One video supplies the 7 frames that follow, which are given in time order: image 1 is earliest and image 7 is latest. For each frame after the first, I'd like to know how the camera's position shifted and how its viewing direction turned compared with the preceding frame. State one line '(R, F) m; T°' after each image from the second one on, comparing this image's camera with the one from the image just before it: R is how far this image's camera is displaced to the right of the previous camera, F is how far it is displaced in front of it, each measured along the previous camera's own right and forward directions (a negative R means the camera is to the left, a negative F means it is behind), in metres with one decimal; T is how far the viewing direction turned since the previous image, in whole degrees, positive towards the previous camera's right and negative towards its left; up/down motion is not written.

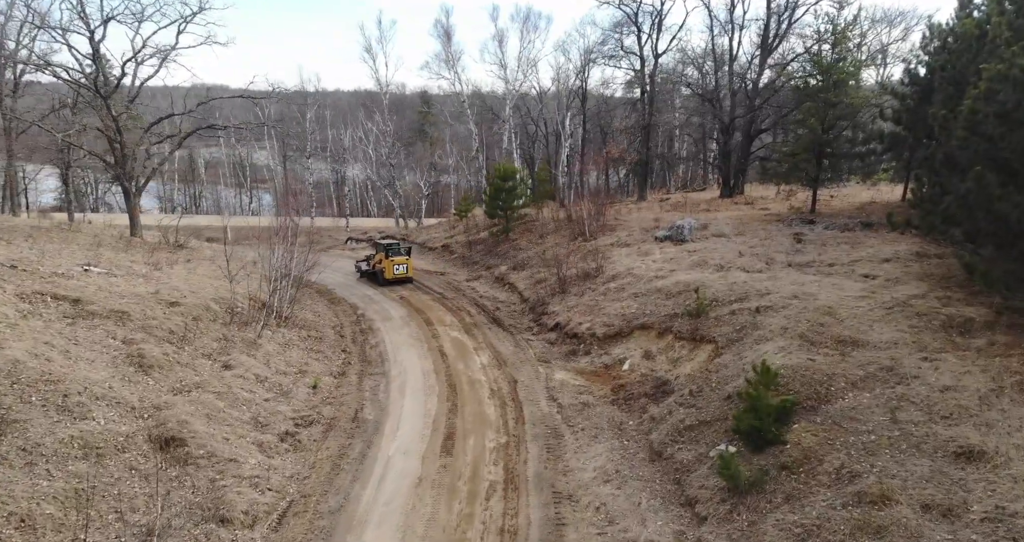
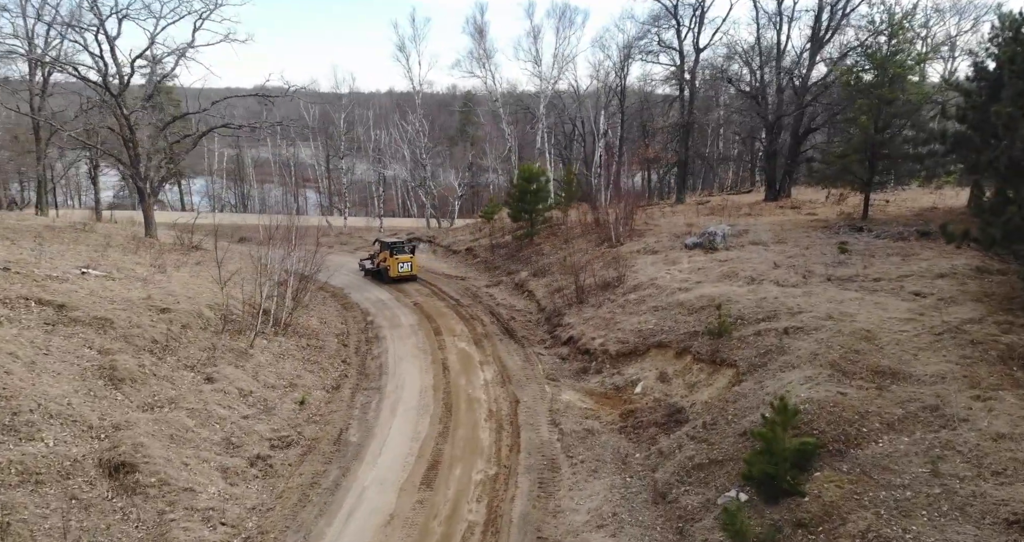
(+1.0, +1.5) m; -4°
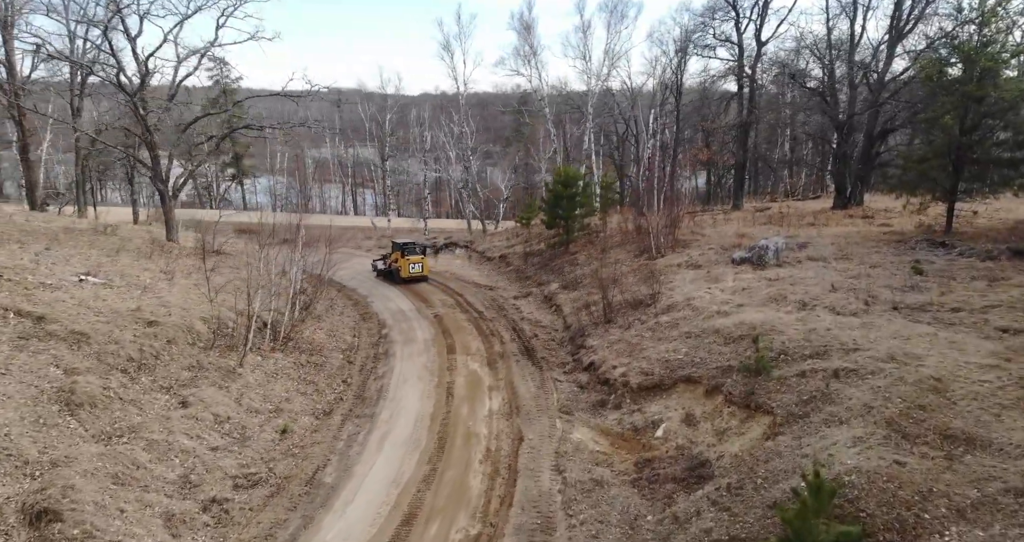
(+1.2, +2.0) m; -5°
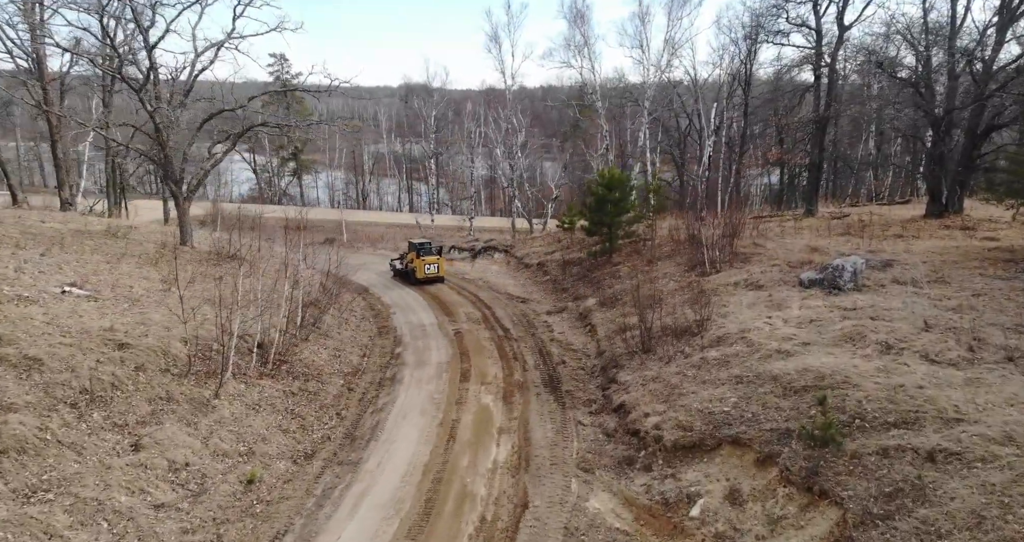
(+0.9, +2.6) m; -5°
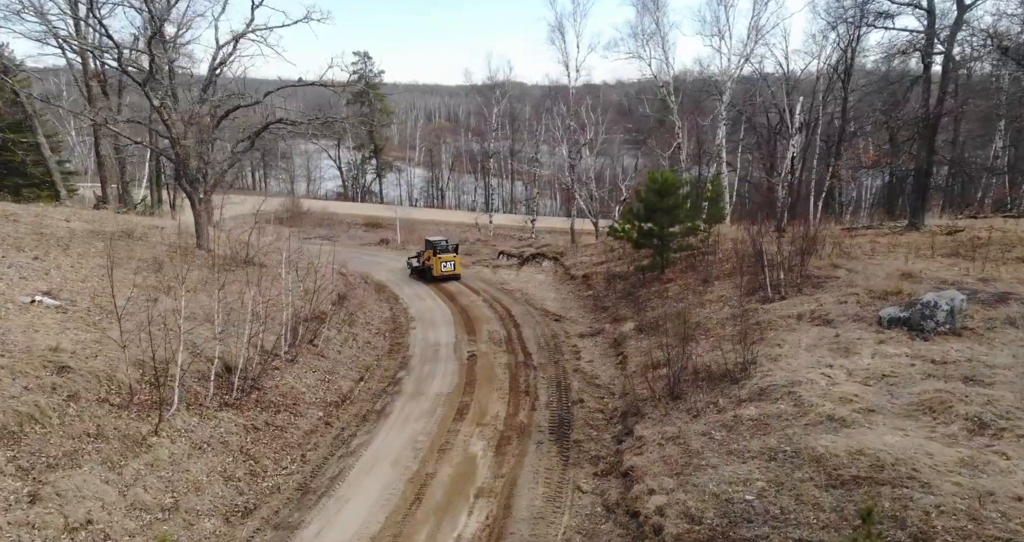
(+1.7, +2.7) m; -7°
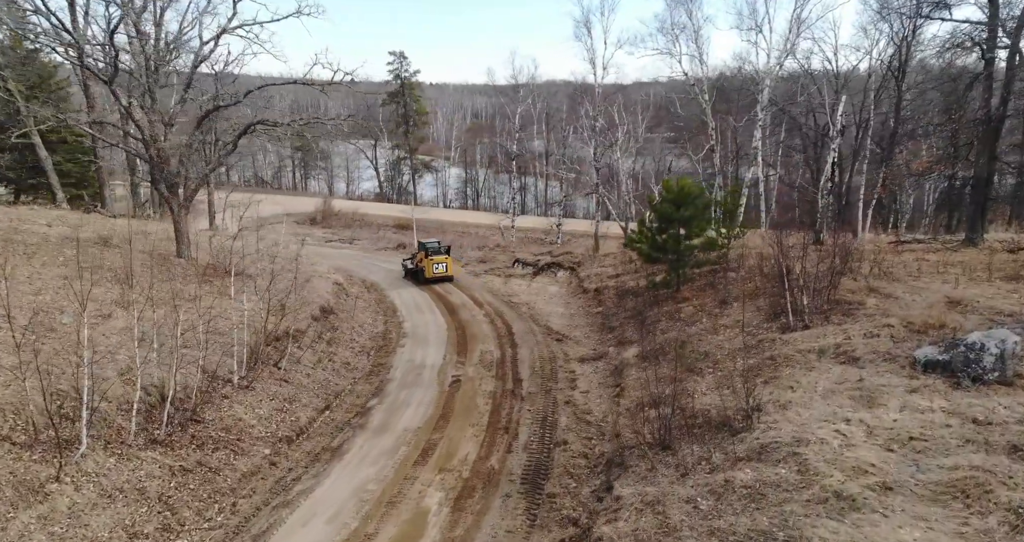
(+1.3, +1.9) m; -4°
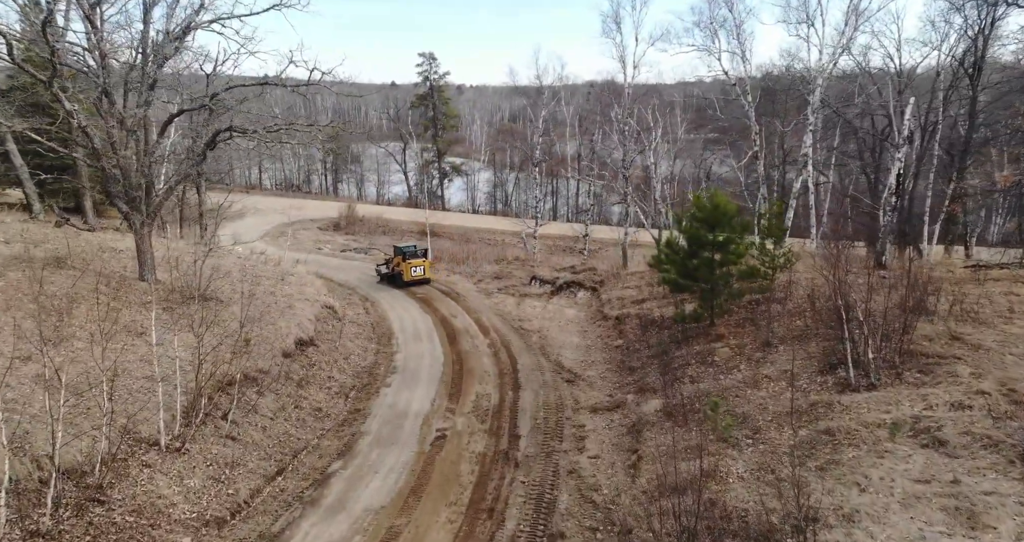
(+0.8, +2.8) m; -3°
